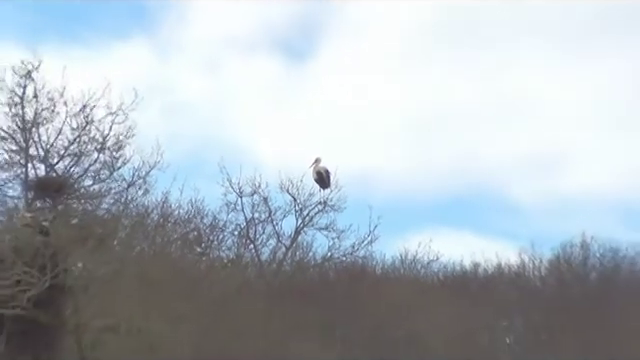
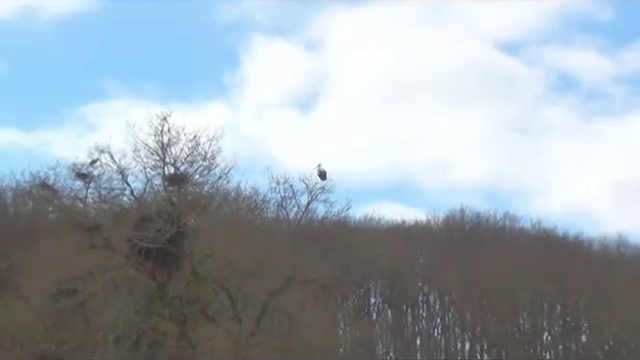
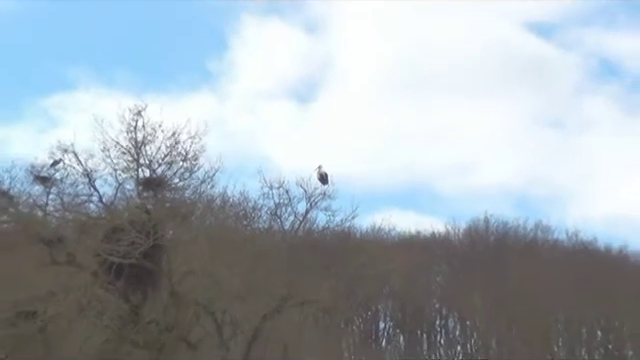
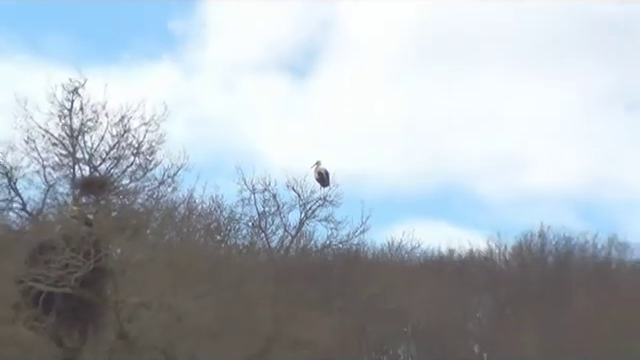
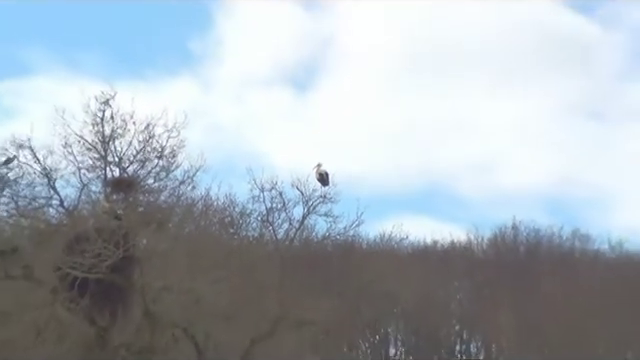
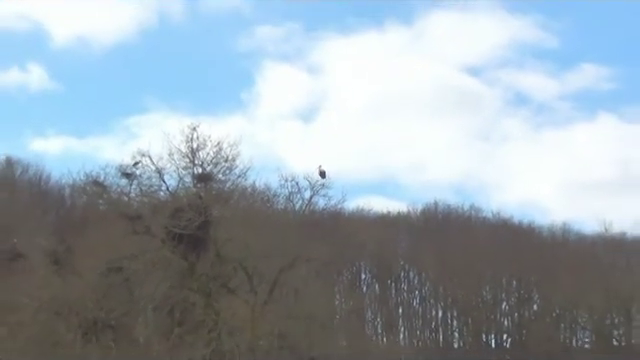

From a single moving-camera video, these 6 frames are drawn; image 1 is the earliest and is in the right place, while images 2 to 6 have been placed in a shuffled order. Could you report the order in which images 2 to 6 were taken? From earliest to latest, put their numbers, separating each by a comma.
4, 5, 3, 2, 6
